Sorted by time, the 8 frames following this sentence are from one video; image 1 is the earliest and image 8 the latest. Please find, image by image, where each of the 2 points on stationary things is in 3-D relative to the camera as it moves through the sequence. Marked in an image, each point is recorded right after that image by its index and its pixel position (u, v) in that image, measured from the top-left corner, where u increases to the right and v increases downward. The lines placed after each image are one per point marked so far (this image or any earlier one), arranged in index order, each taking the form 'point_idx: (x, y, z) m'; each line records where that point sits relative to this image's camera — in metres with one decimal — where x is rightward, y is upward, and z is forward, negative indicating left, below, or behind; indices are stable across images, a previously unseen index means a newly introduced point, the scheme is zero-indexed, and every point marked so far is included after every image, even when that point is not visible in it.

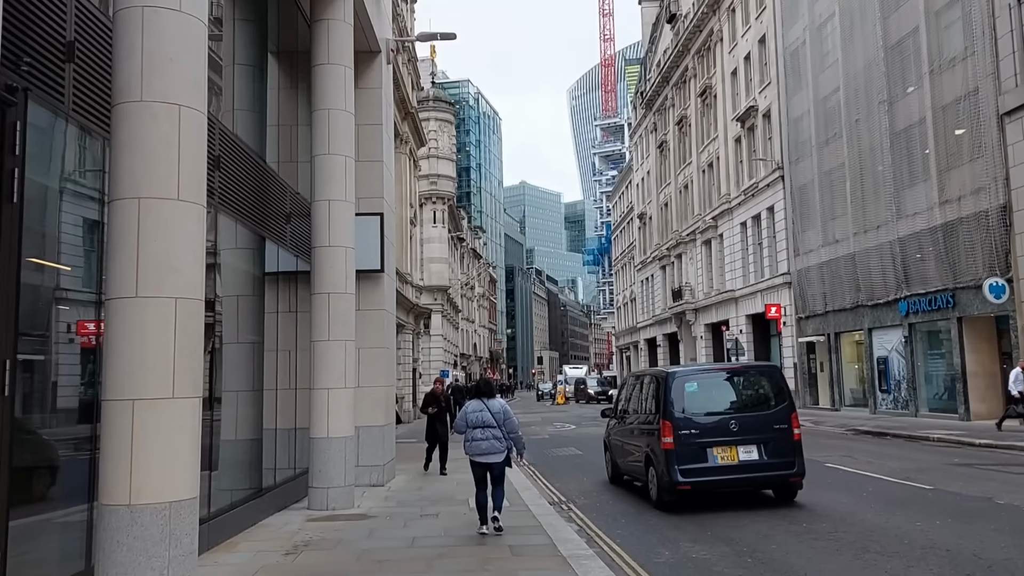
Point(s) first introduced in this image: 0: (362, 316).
0: (-2.5, -0.5, +13.8) m
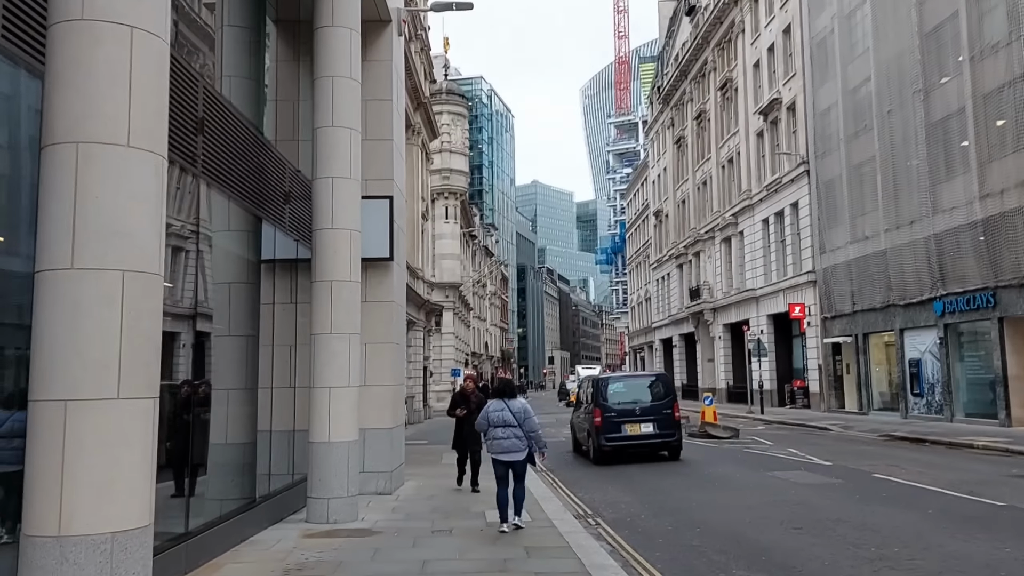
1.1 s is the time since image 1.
0: (-2.2, -0.3, +12.6) m
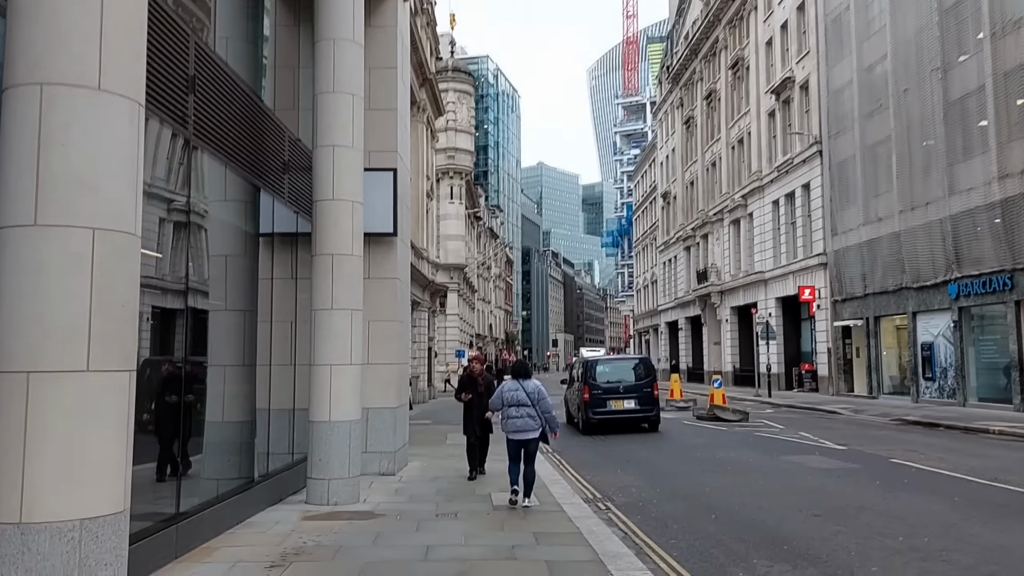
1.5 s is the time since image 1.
0: (-2.1, 0.0, +12.2) m
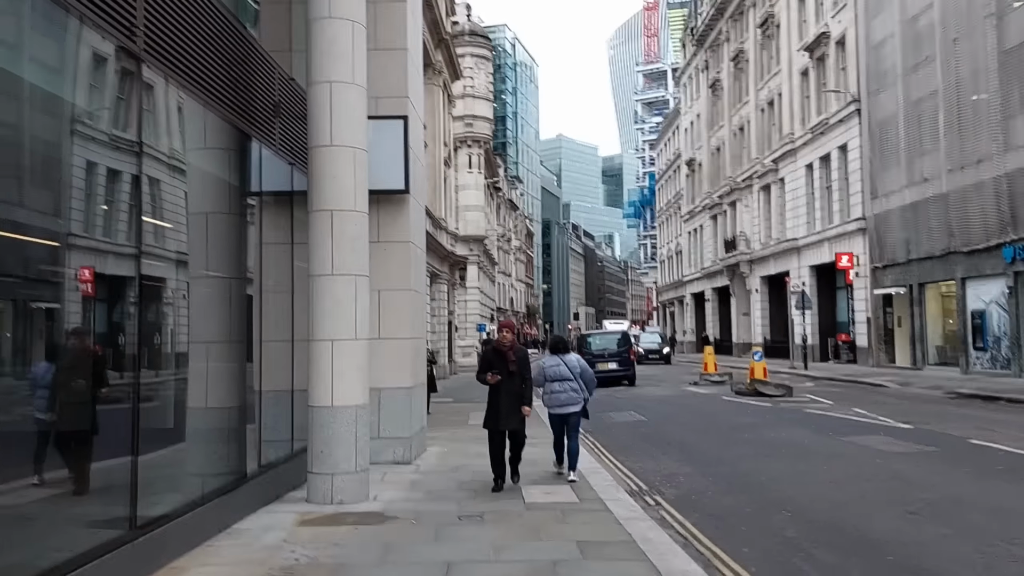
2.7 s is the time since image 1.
0: (-1.7, +0.5, +10.8) m
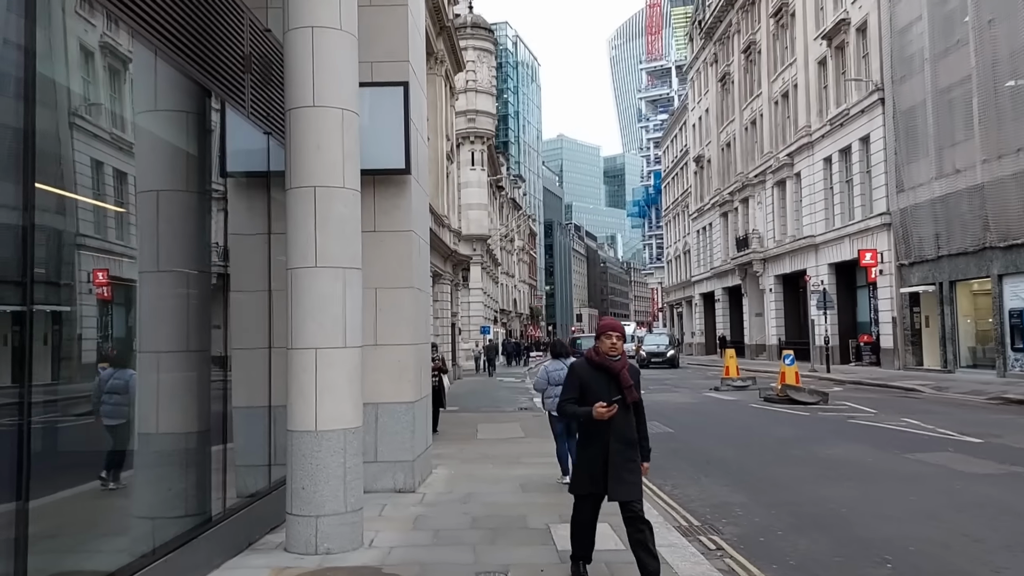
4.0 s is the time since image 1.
0: (-1.5, +0.5, +9.2) m
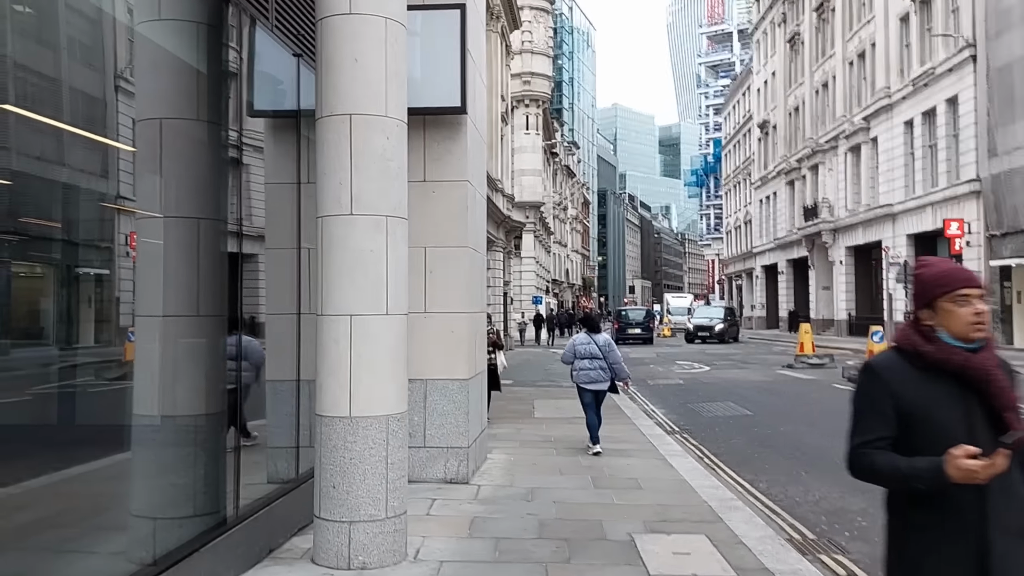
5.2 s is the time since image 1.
0: (-0.8, +0.9, +7.9) m
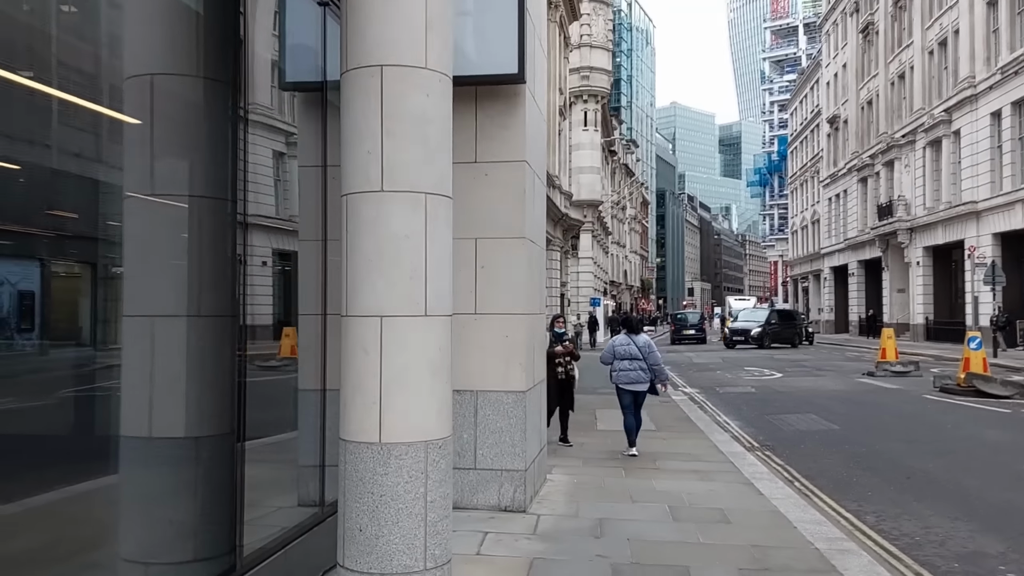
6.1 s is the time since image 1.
0: (-0.2, +0.9, +6.9) m
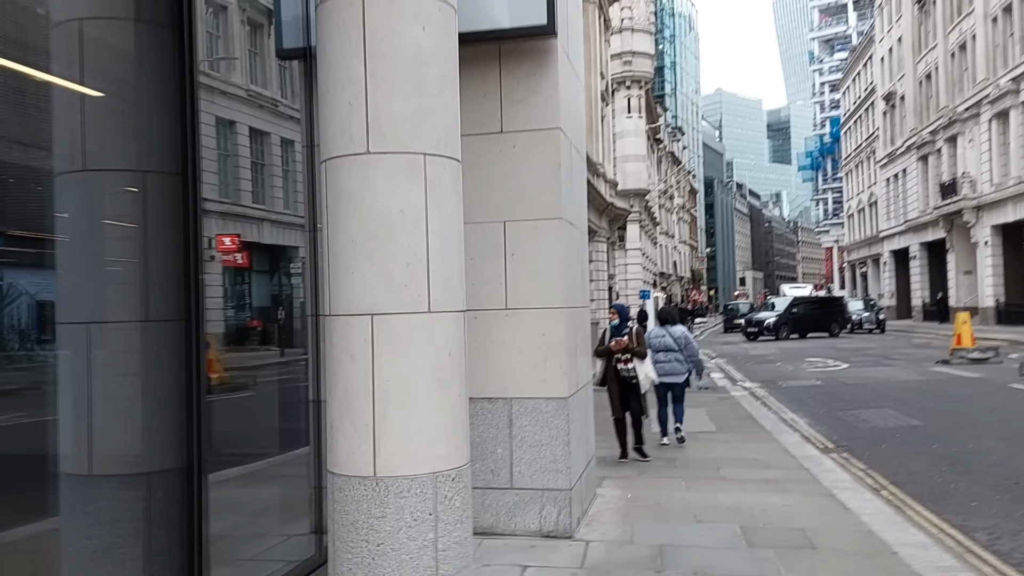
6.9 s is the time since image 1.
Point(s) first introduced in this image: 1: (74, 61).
0: (0.0, +1.0, +5.9) m
1: (-1.8, +0.9, +3.3) m
